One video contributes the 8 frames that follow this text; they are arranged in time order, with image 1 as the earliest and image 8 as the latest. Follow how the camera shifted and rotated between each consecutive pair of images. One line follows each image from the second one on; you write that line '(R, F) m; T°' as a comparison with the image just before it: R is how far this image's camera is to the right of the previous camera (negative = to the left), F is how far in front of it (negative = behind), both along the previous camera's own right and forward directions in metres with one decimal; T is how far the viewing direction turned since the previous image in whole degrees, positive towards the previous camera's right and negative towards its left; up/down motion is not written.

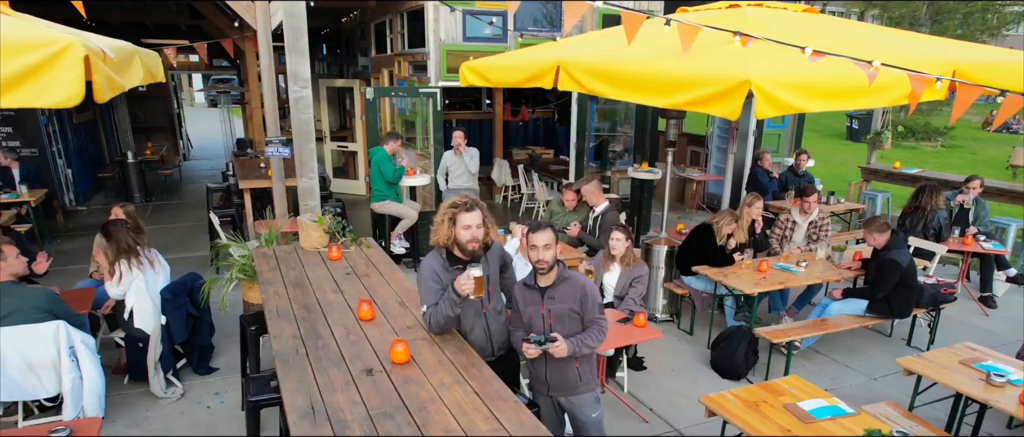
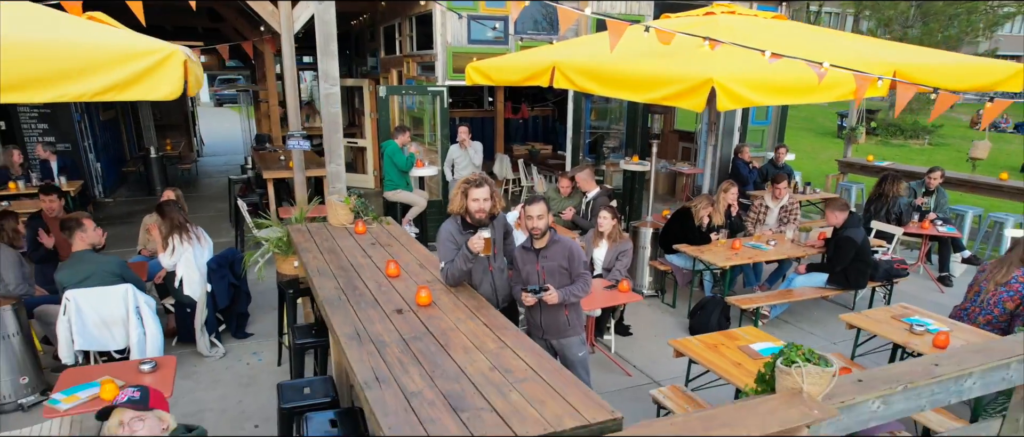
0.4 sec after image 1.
(0.0, -0.5) m; 0°
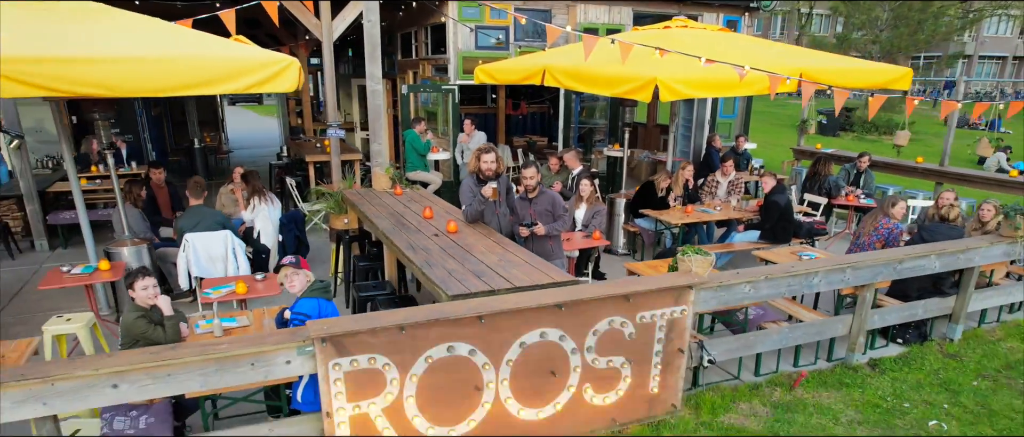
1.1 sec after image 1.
(0.0, -1.2) m; 0°
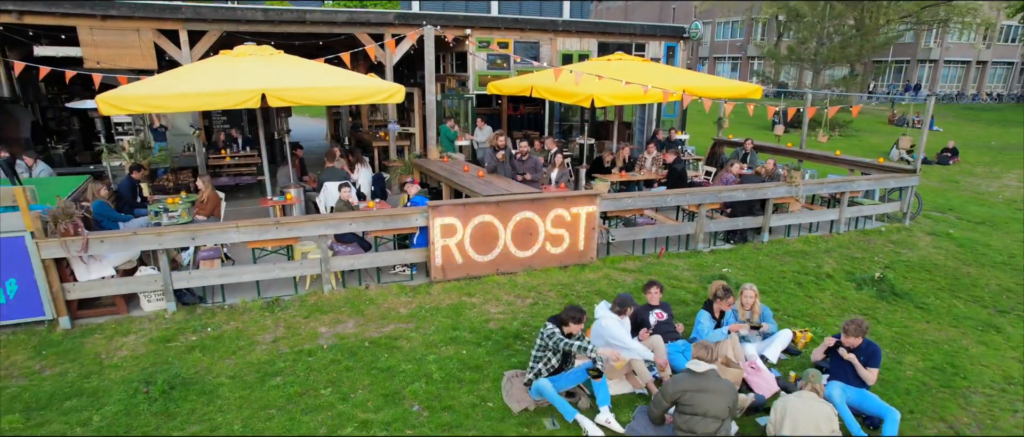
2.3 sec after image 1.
(0.0, -3.4) m; 0°
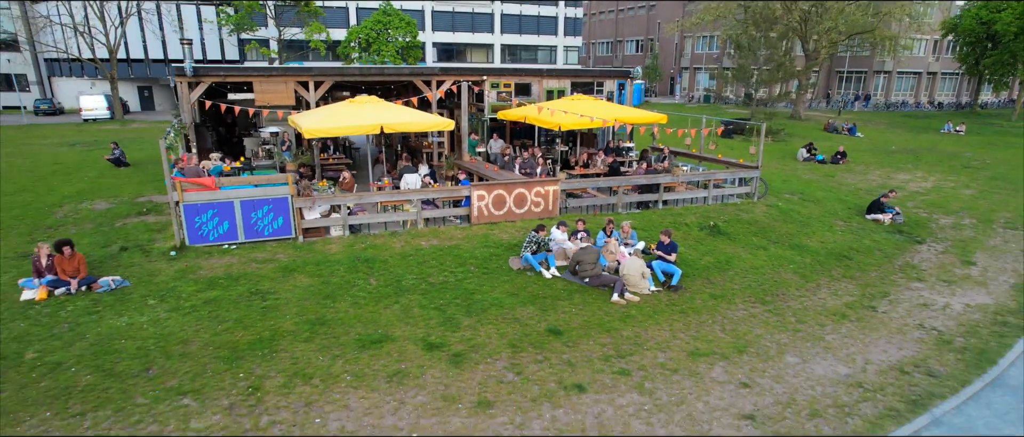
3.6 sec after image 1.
(0.0, -5.6) m; 0°
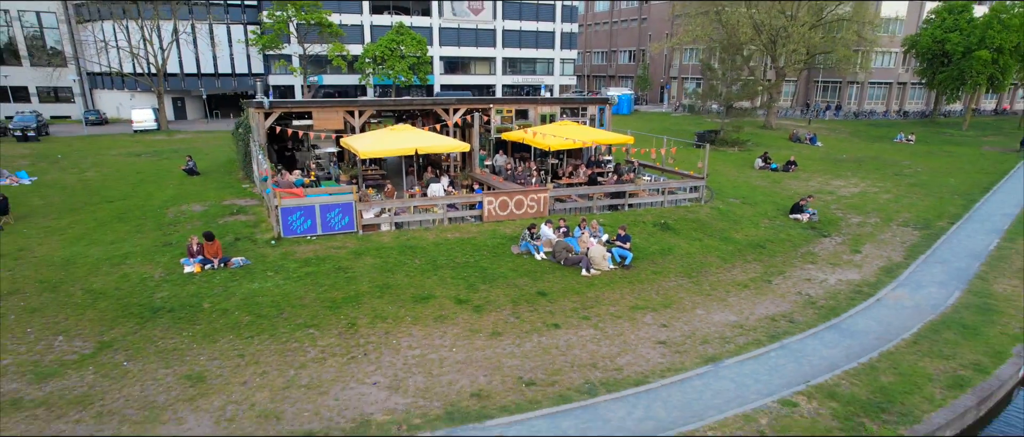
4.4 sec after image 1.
(0.0, -4.0) m; 0°
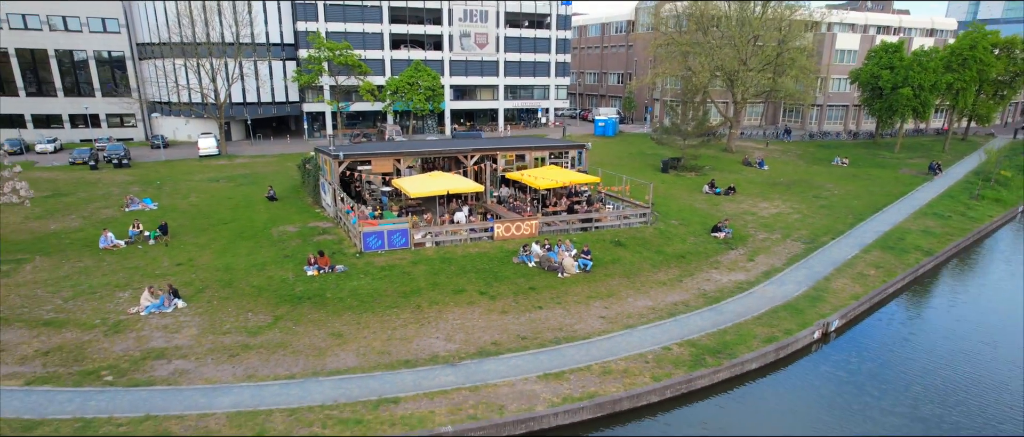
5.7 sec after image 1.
(-0.1, -7.2) m; 0°
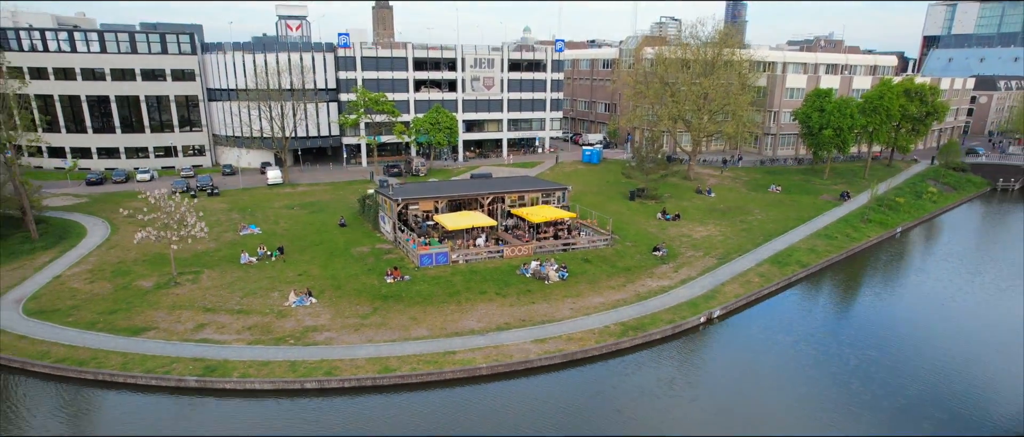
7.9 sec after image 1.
(-0.3, -11.2) m; 0°
